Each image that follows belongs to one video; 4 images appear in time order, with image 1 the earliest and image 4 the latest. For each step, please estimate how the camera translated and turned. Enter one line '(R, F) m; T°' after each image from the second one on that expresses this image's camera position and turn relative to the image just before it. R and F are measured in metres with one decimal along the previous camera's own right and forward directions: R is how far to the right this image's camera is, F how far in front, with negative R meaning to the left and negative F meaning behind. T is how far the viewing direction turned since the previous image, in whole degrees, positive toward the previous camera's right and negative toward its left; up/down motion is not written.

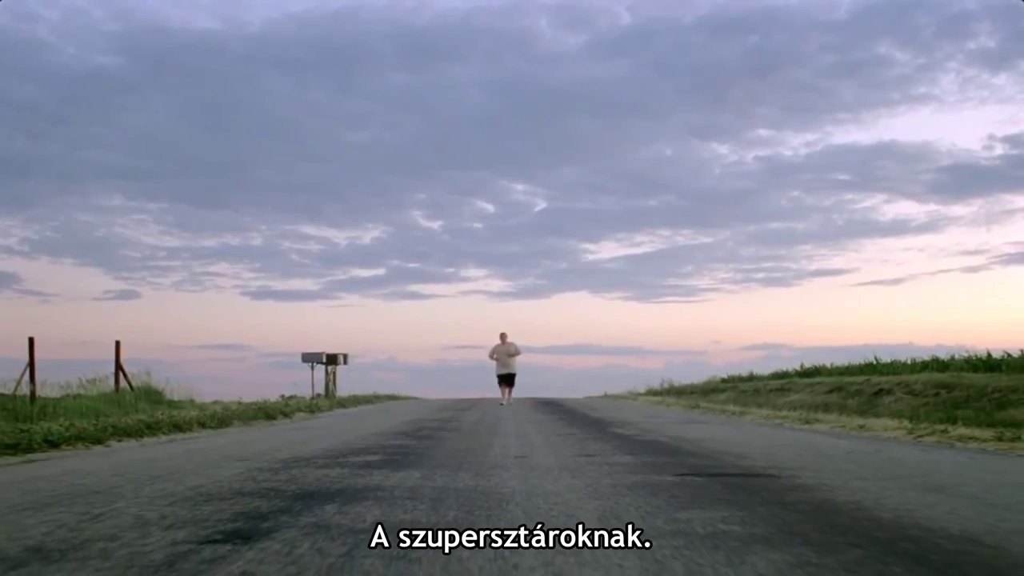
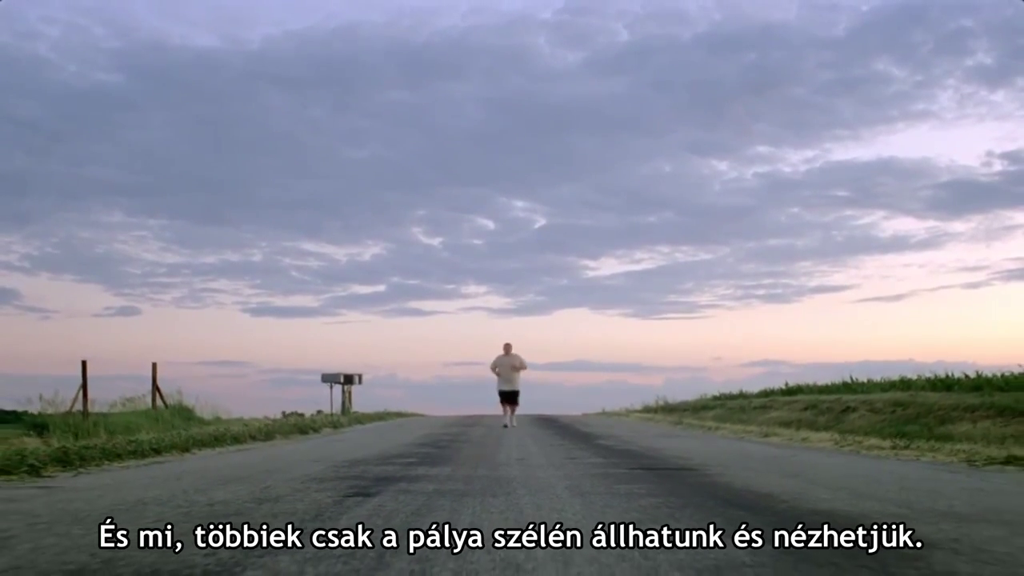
(-0.4, -1.9) m; 0°
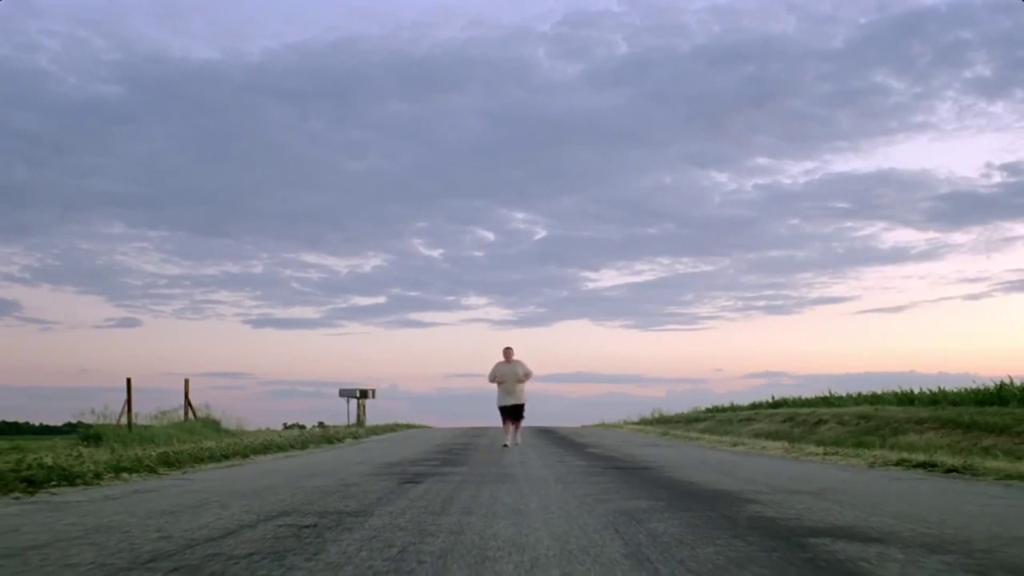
(-0.6, -1.1) m; 0°
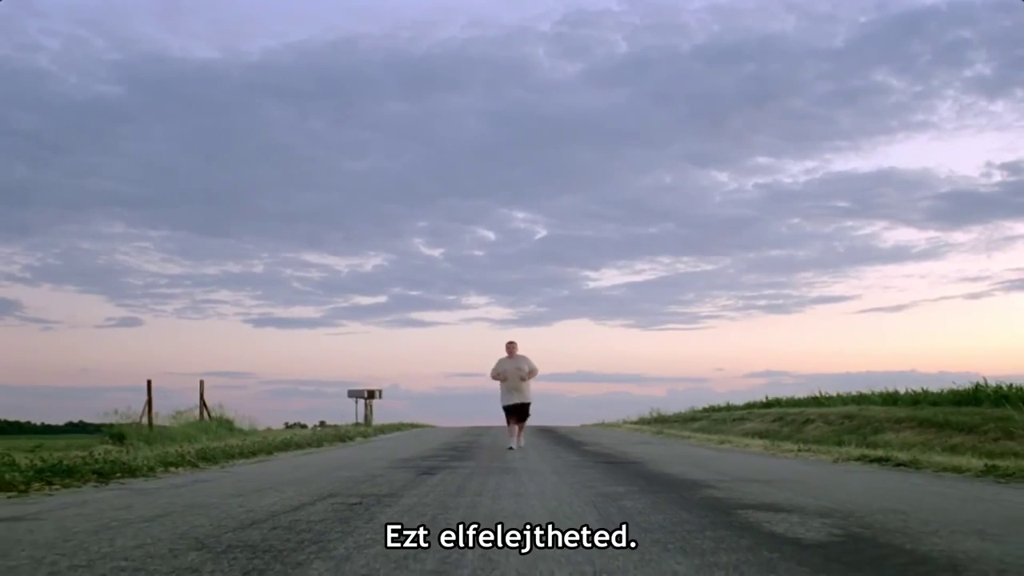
(-0.3, -0.4) m; 0°
